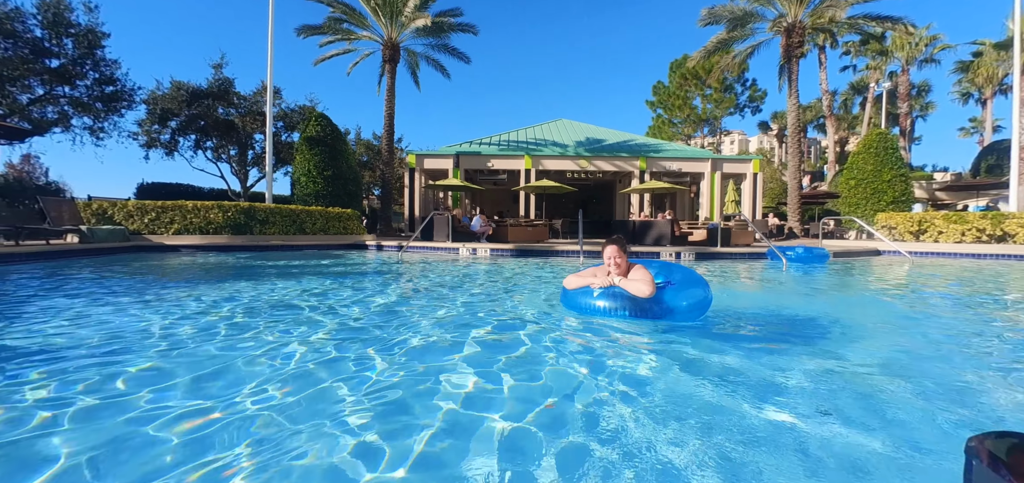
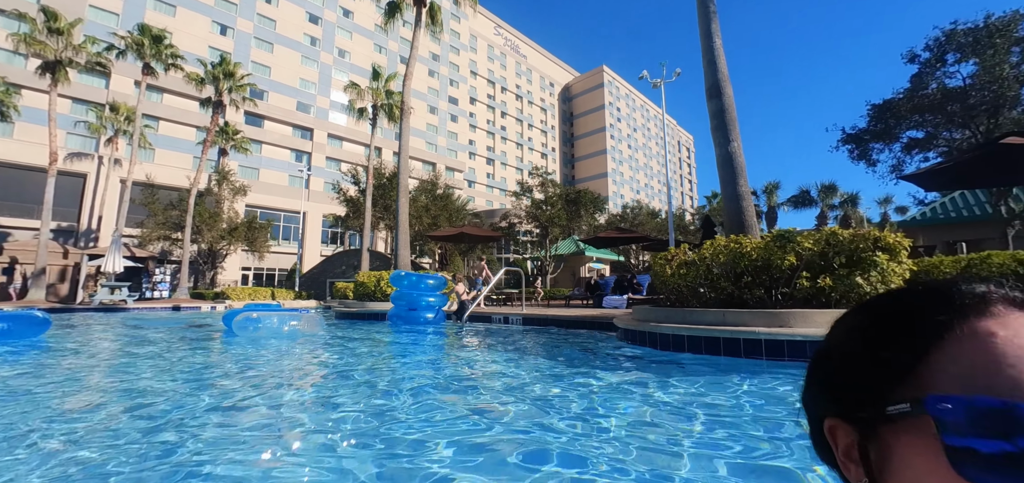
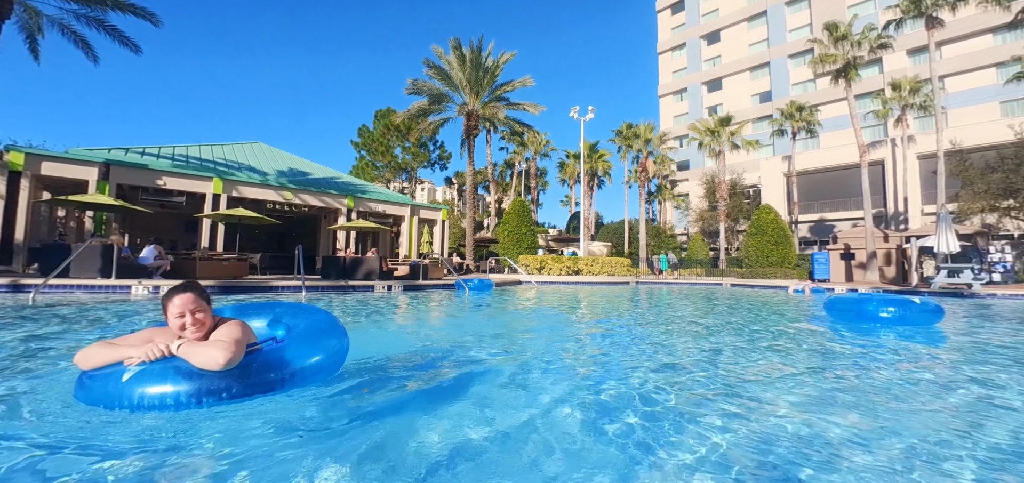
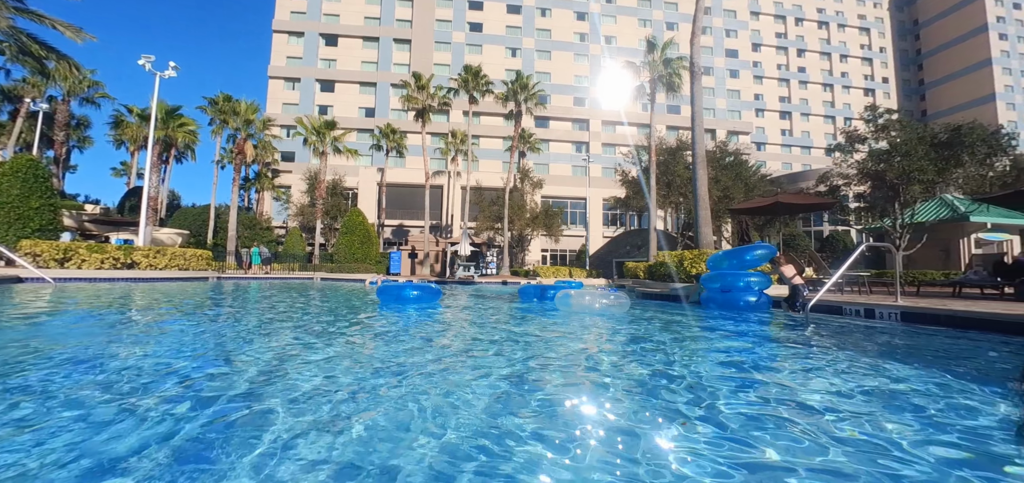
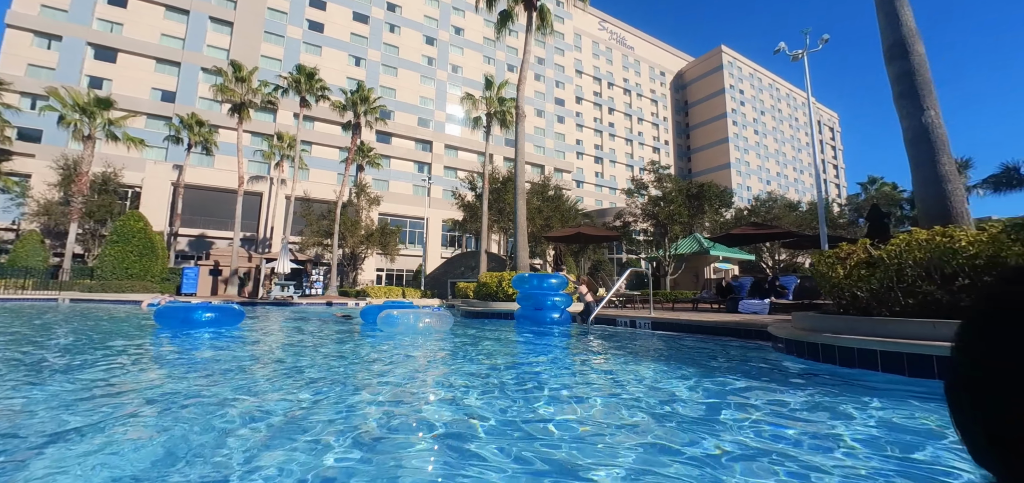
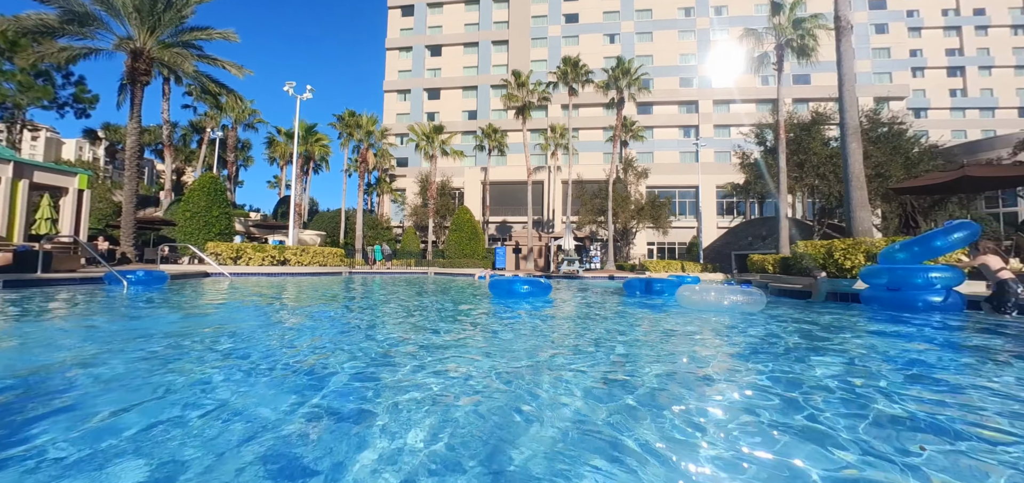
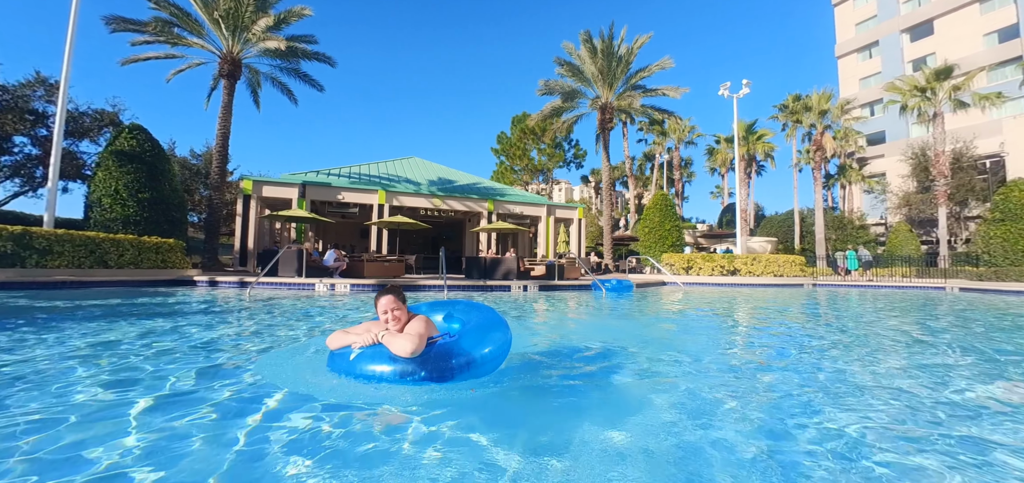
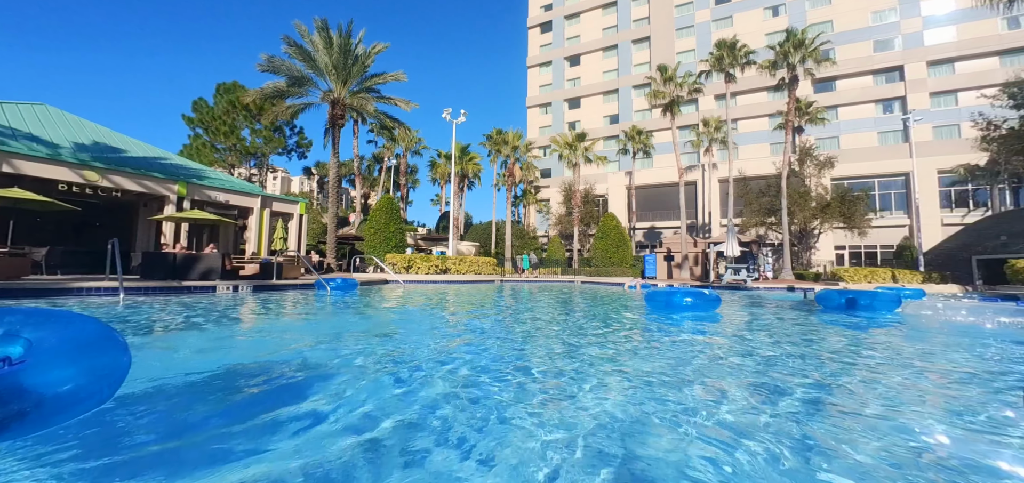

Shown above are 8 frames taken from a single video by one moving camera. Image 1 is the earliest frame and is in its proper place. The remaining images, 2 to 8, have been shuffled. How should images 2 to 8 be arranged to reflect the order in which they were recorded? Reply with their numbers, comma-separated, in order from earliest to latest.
7, 3, 8, 6, 4, 5, 2
